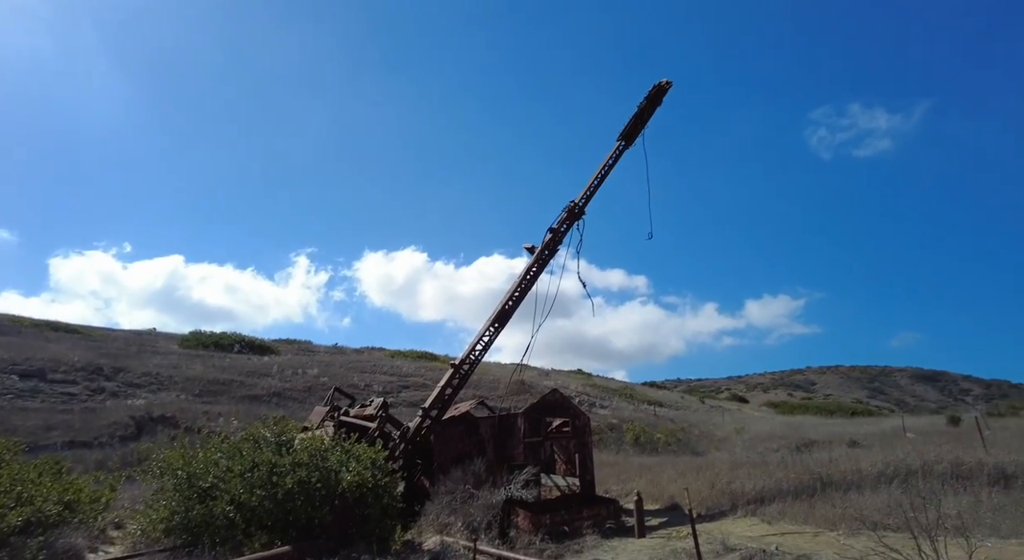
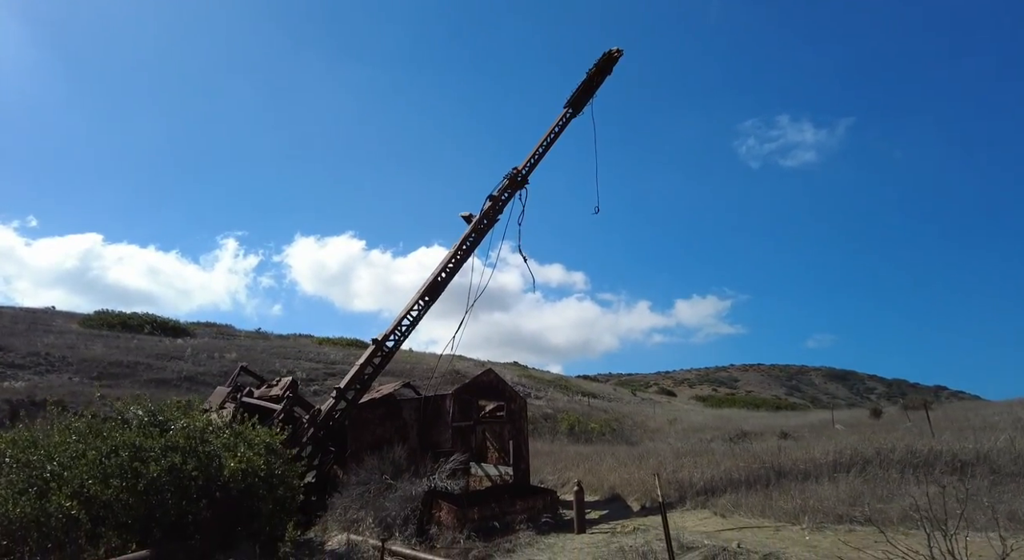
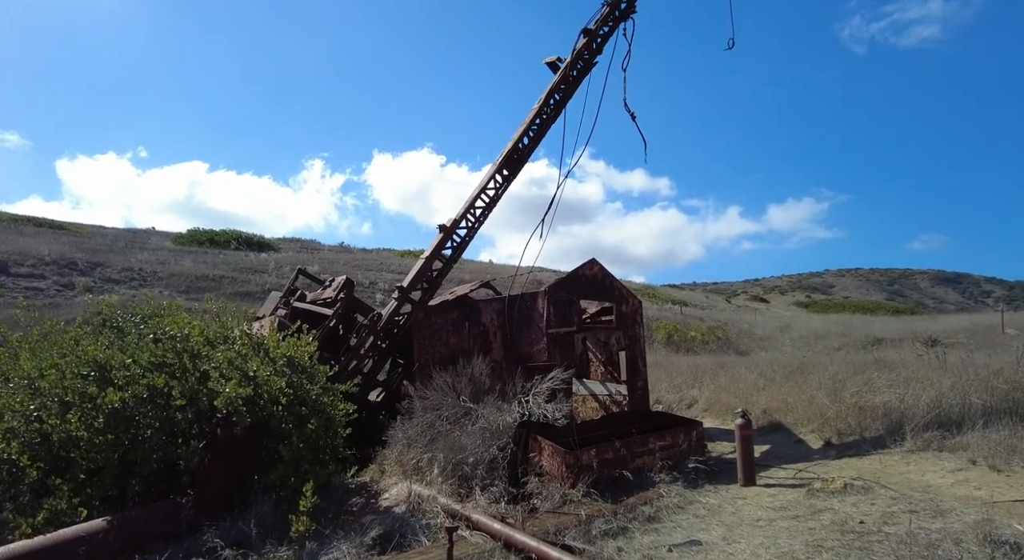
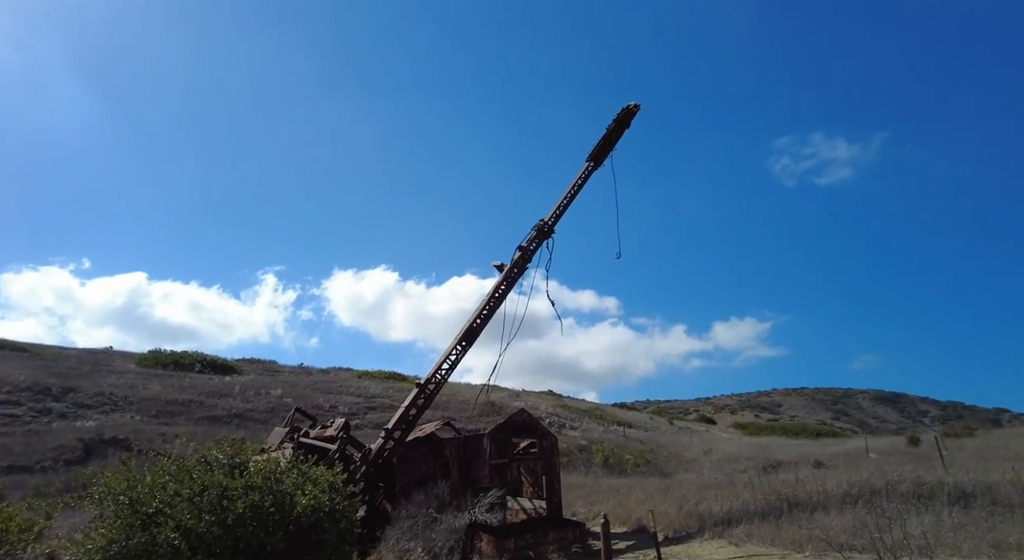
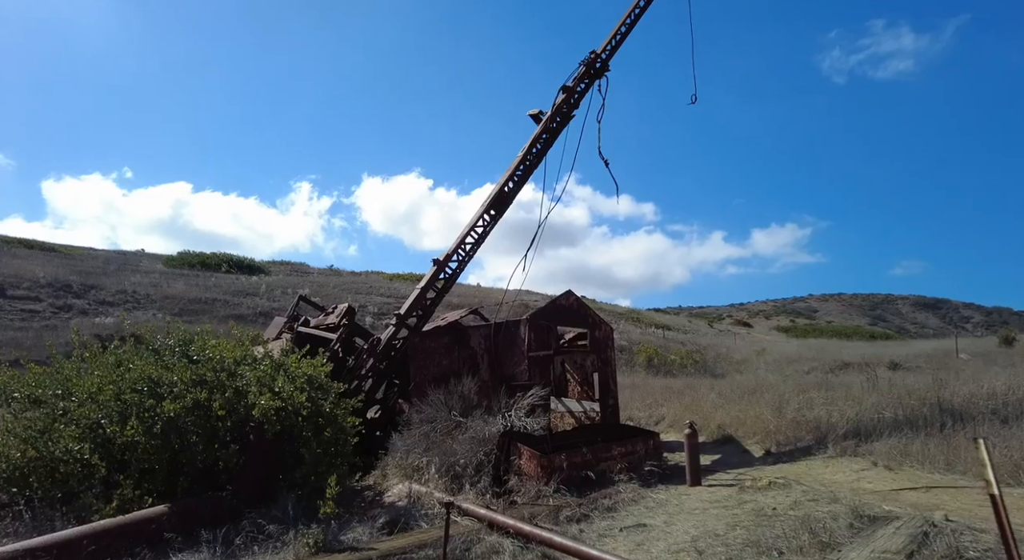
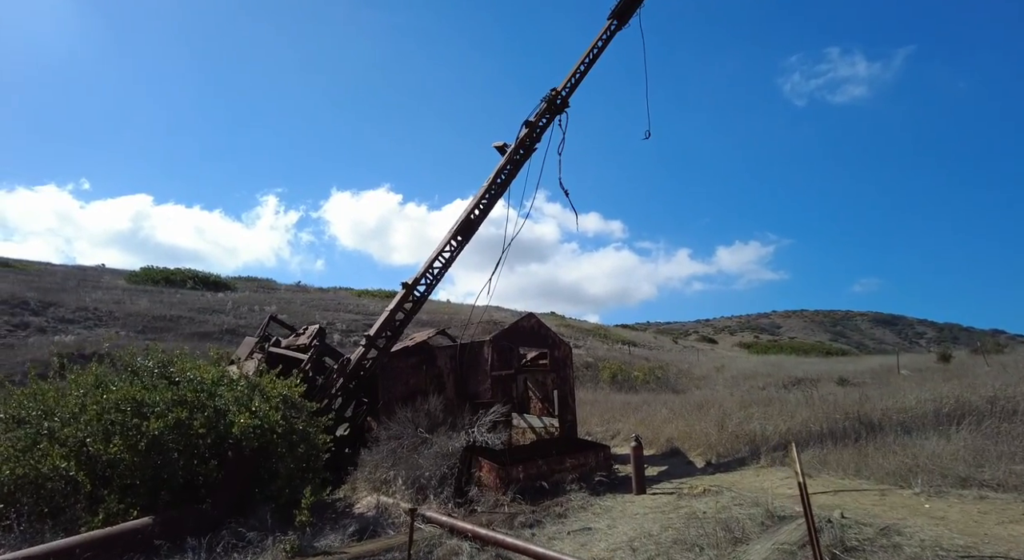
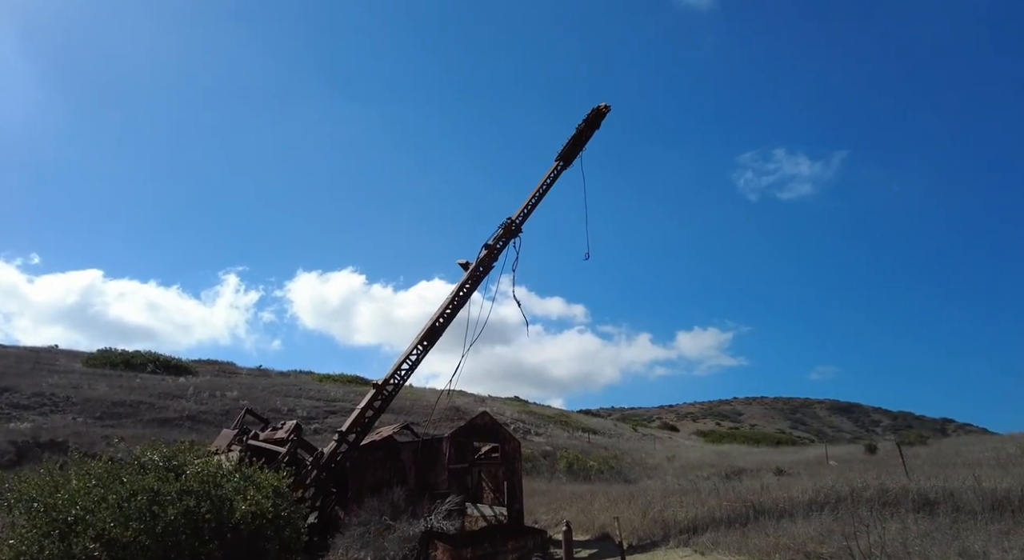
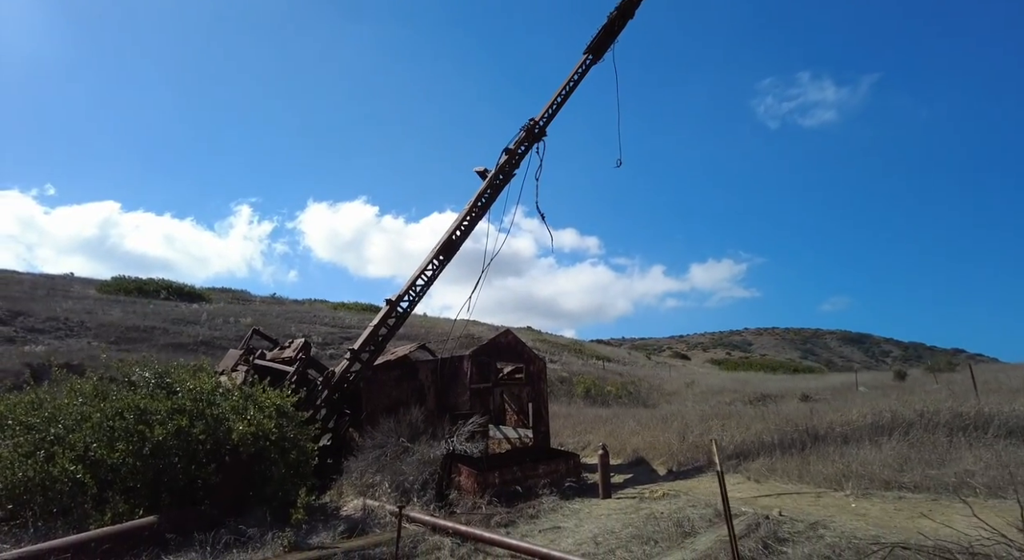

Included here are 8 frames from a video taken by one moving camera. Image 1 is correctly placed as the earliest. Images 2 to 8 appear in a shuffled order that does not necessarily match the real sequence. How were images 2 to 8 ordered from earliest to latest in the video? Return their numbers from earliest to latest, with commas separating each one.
4, 7, 2, 8, 6, 5, 3
